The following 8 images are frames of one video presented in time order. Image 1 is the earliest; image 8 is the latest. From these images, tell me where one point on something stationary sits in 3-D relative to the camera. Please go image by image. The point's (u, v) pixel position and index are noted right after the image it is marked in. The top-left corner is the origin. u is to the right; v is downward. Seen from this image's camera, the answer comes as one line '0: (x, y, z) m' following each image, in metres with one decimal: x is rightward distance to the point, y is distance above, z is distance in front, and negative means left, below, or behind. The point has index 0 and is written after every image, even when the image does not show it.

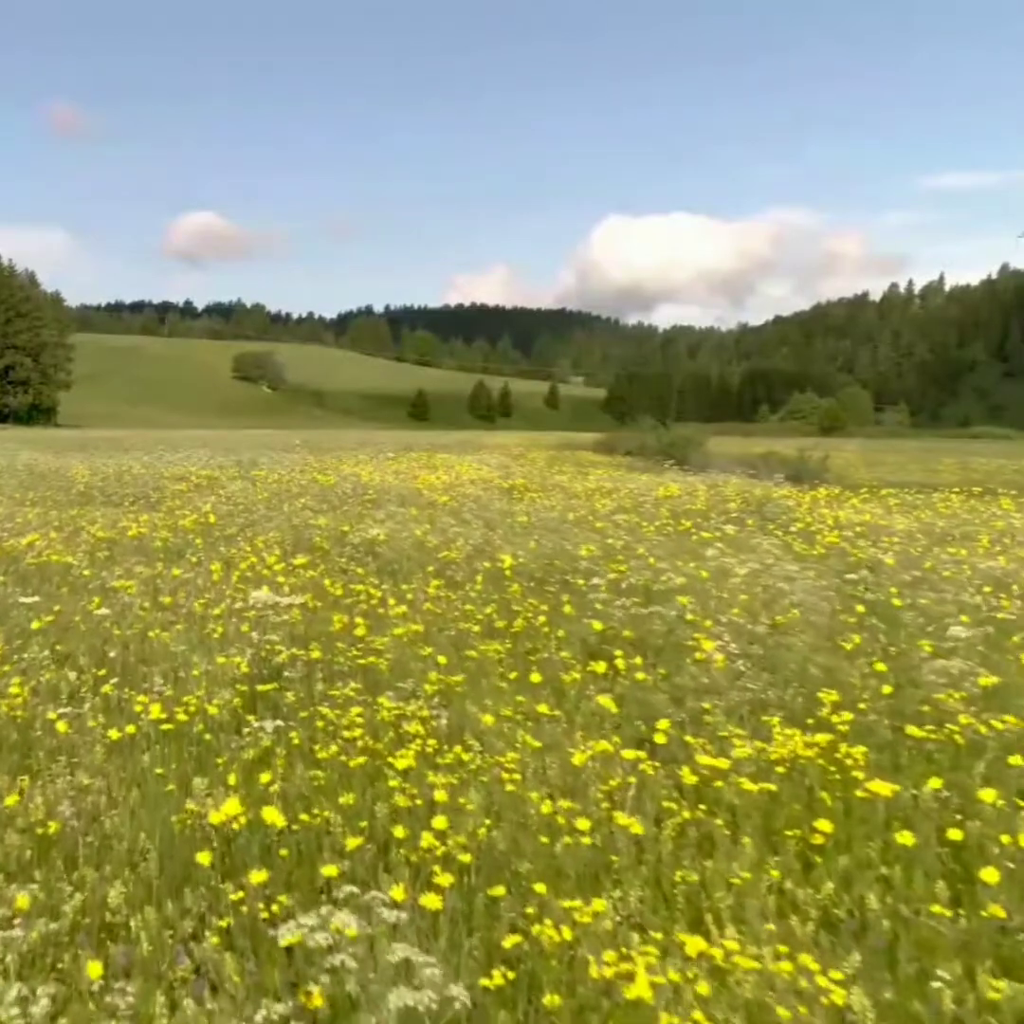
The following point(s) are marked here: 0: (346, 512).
0: (-2.7, -0.1, +19.7) m
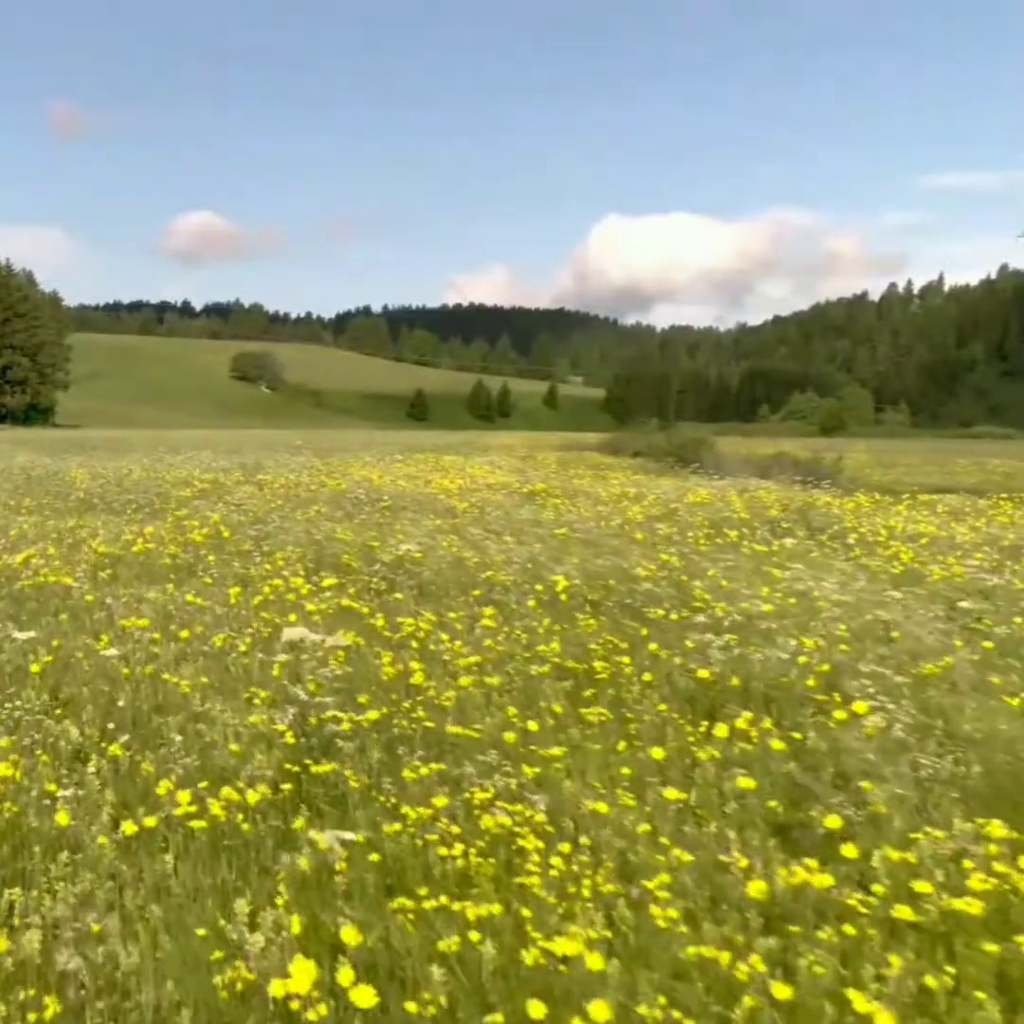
0: (-2.2, -0.2, +18.4) m
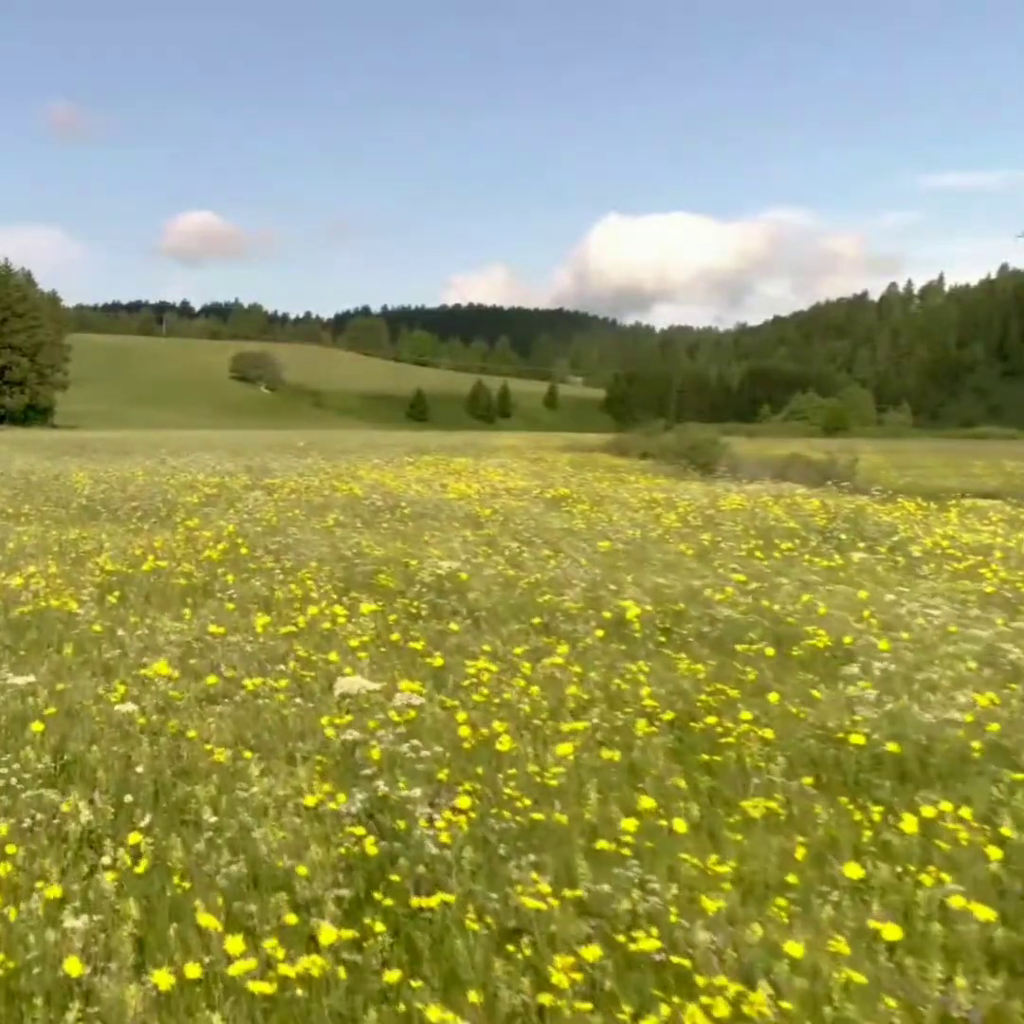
0: (-1.8, -0.4, +17.2) m
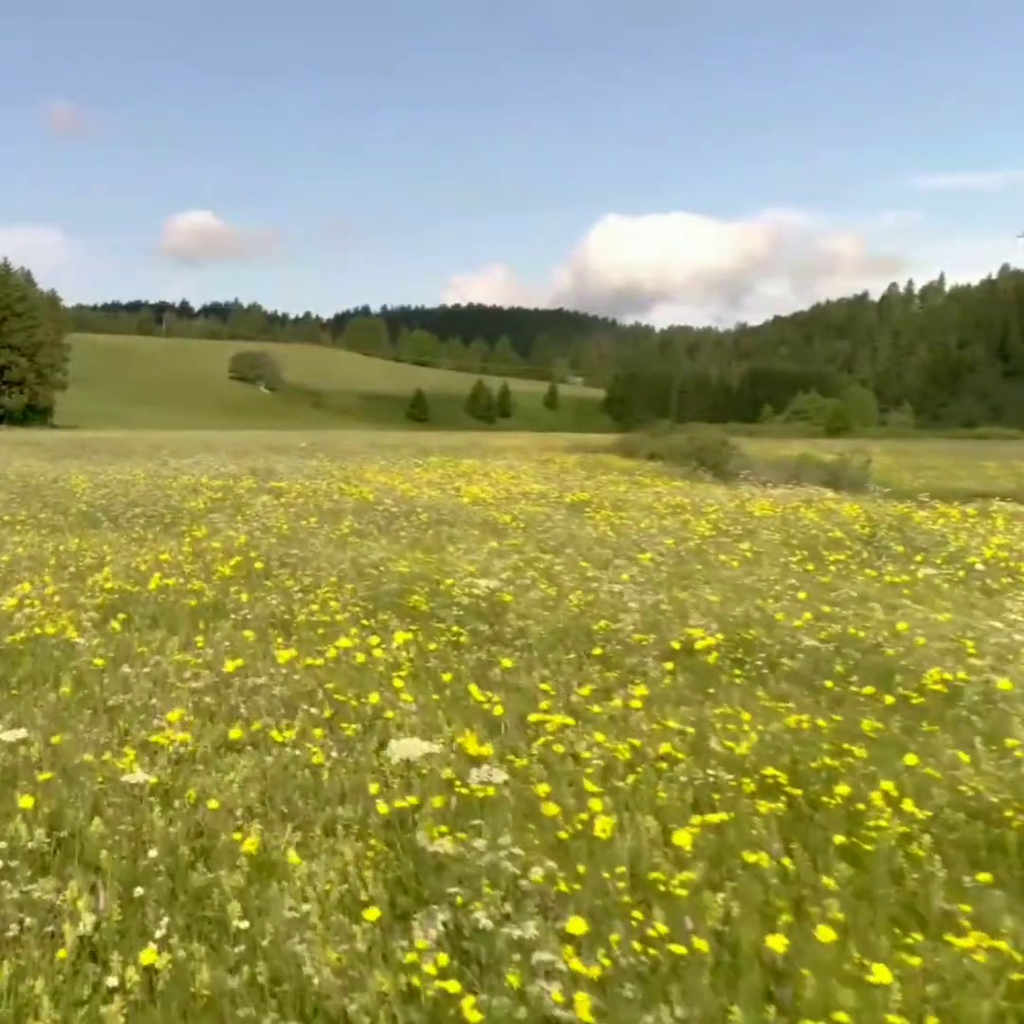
0: (-1.4, -0.5, +16.1) m
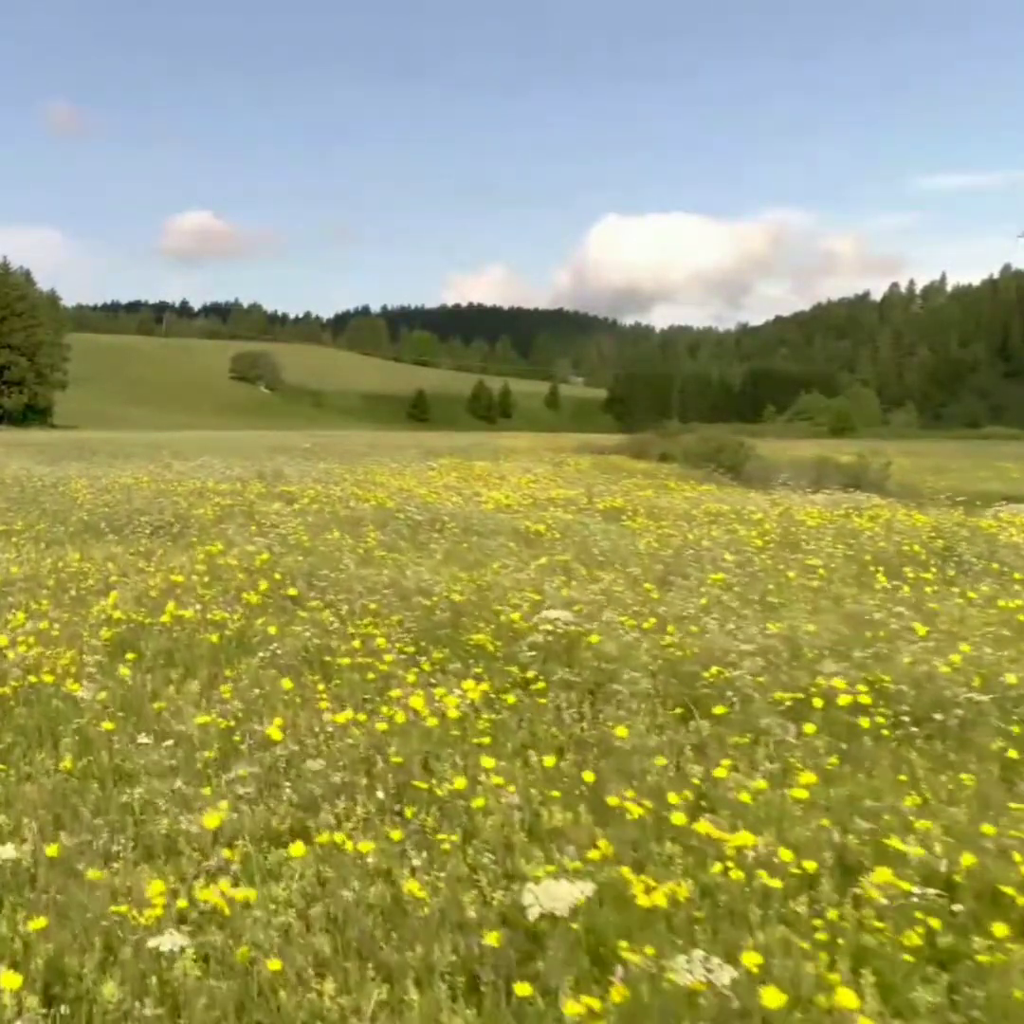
0: (-0.8, -0.6, +14.5) m
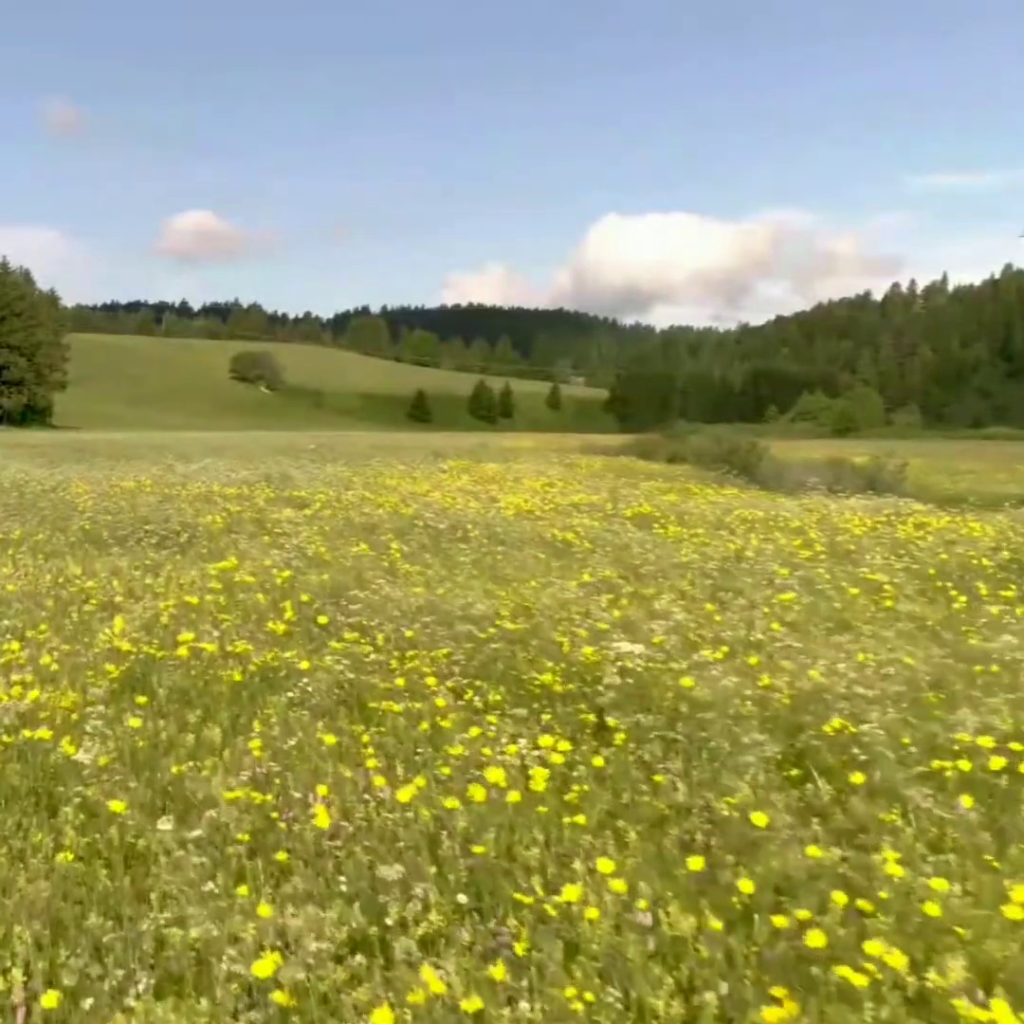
0: (-0.3, -0.7, +13.4) m
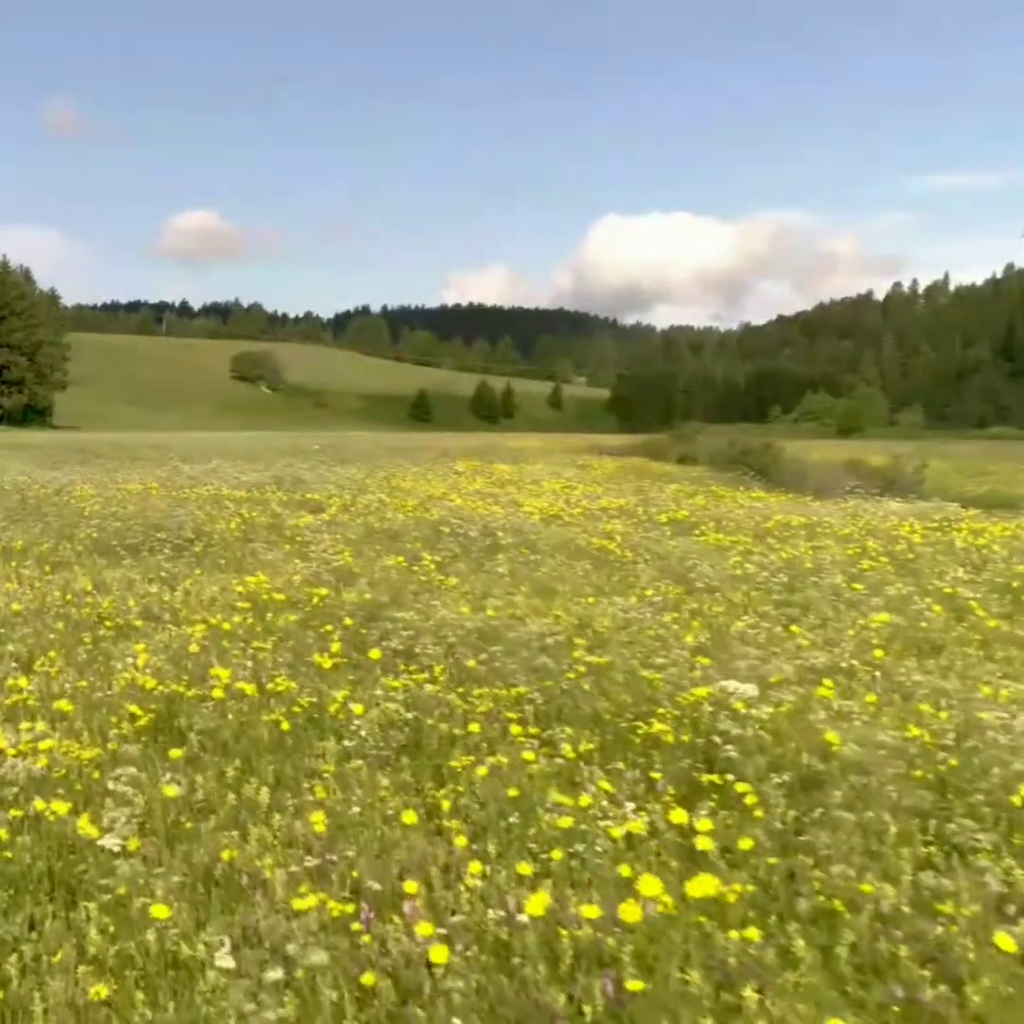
0: (+0.2, -0.9, +12.2) m
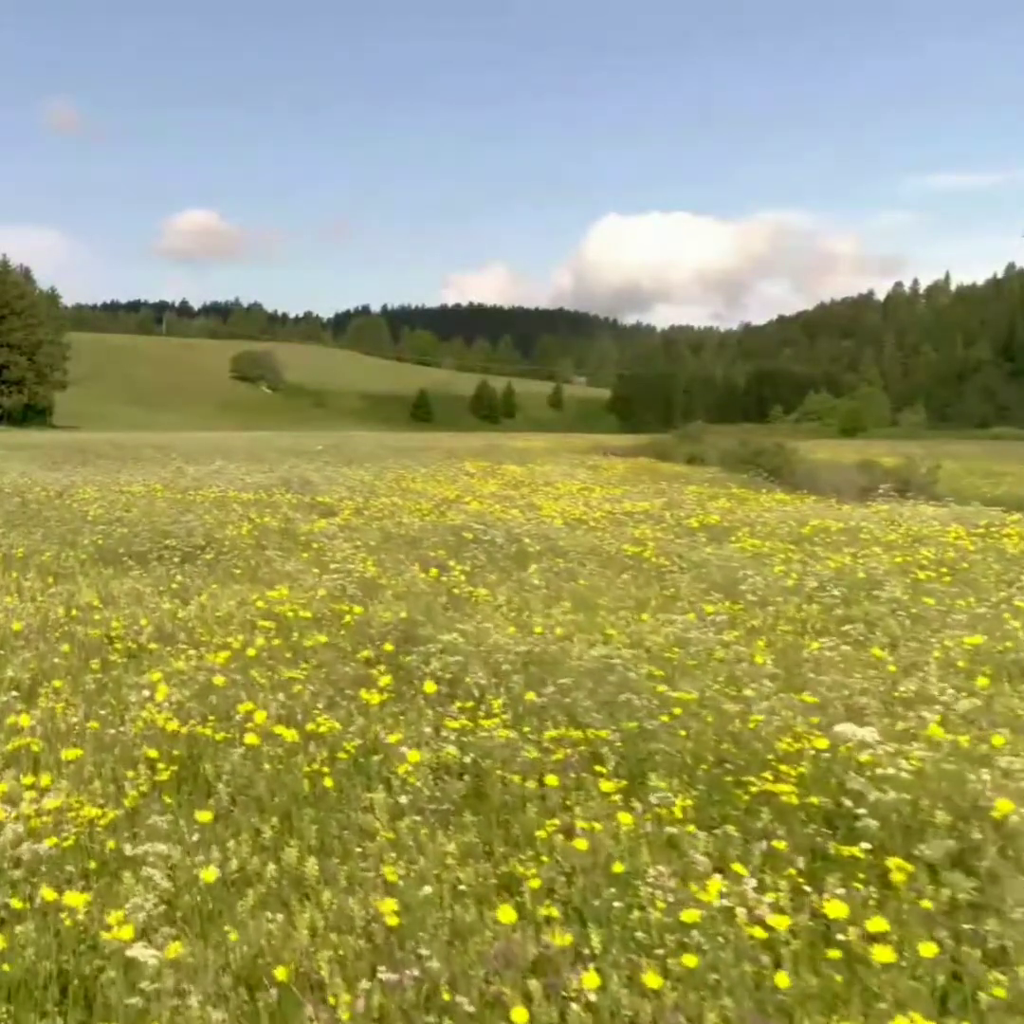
0: (+0.6, -0.9, +11.2) m
